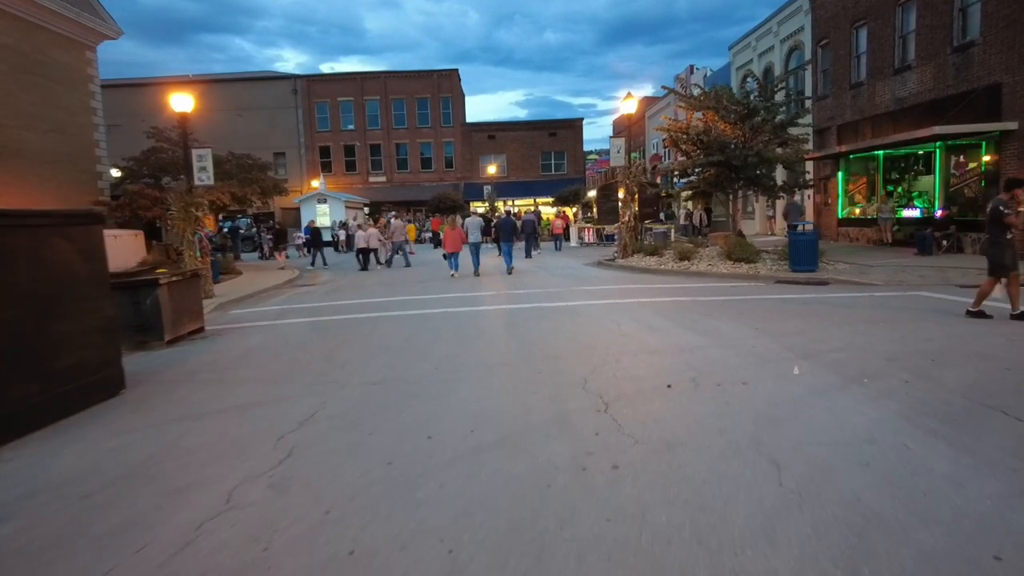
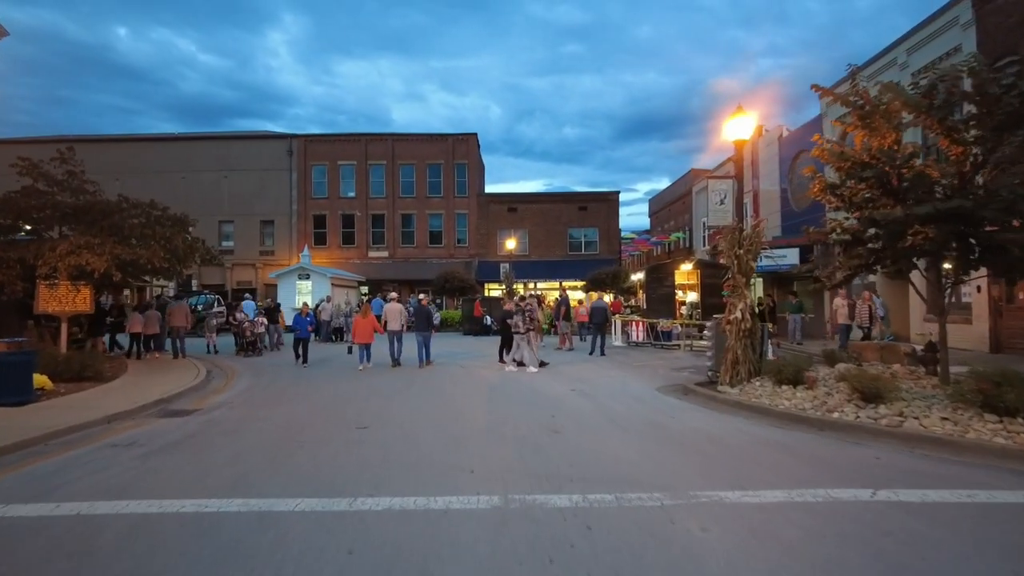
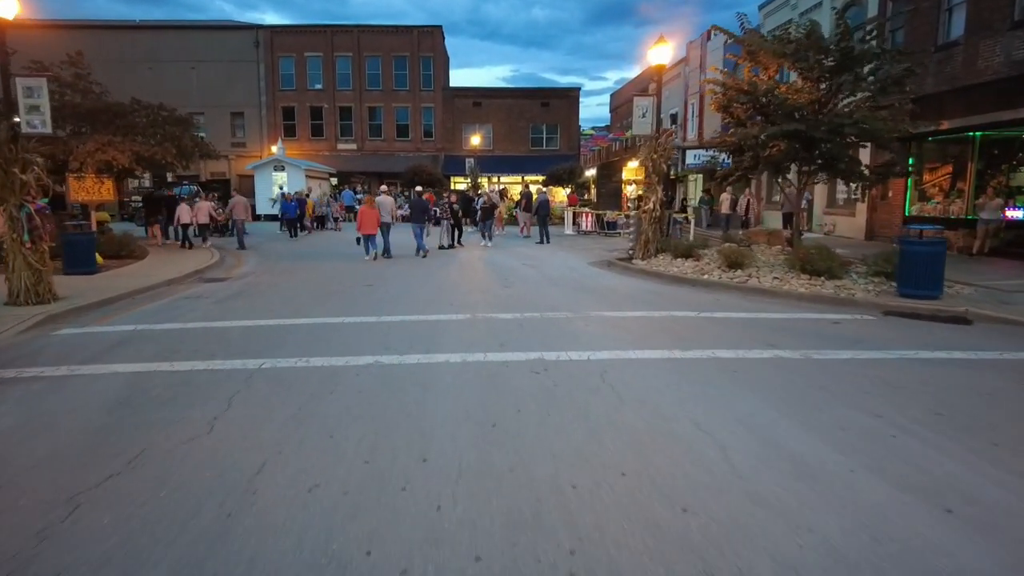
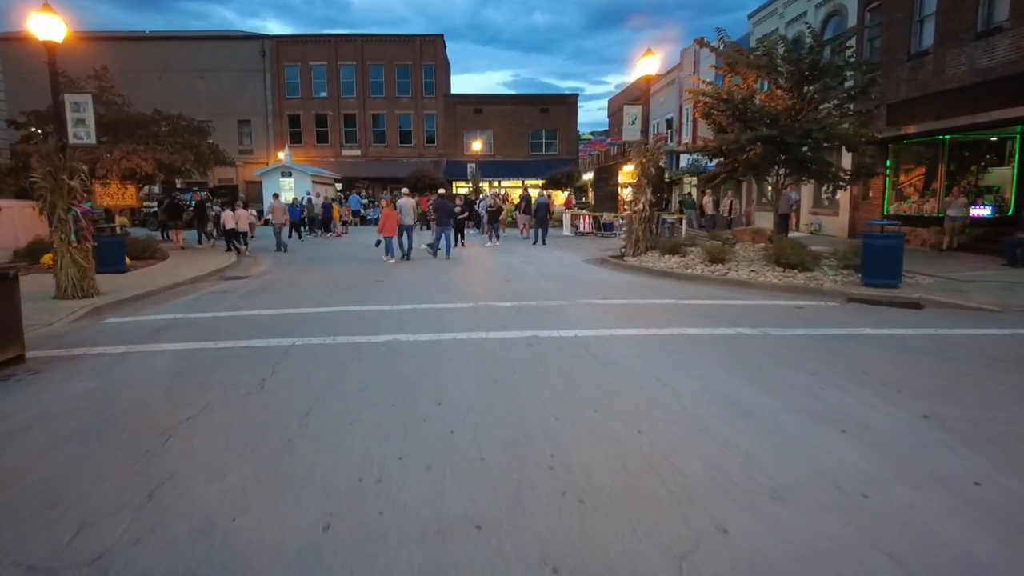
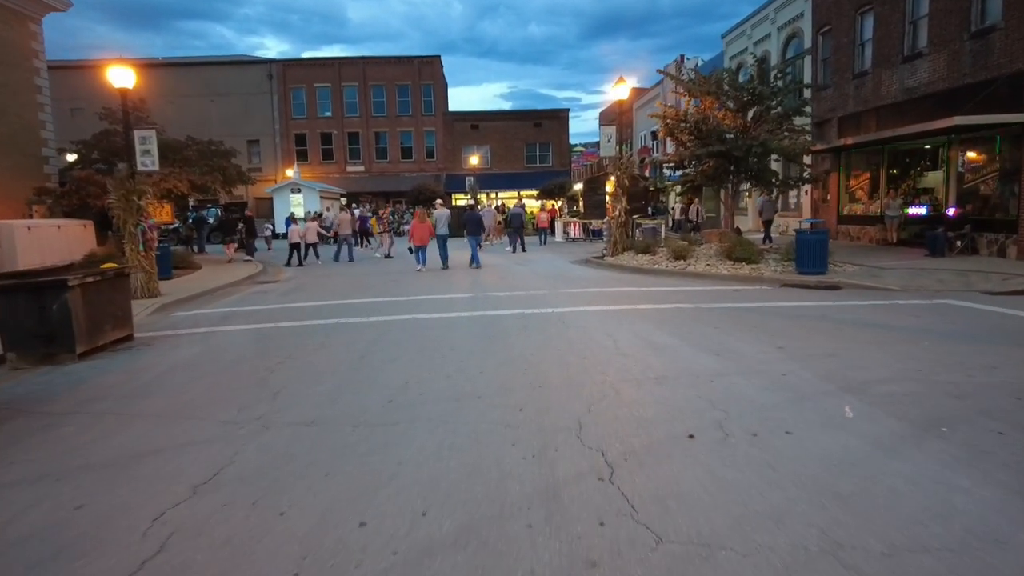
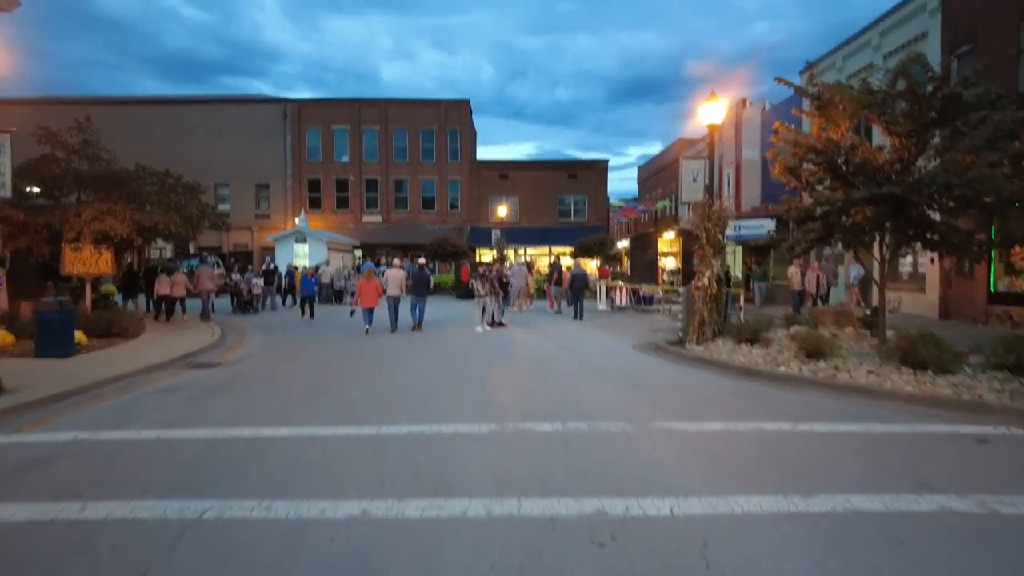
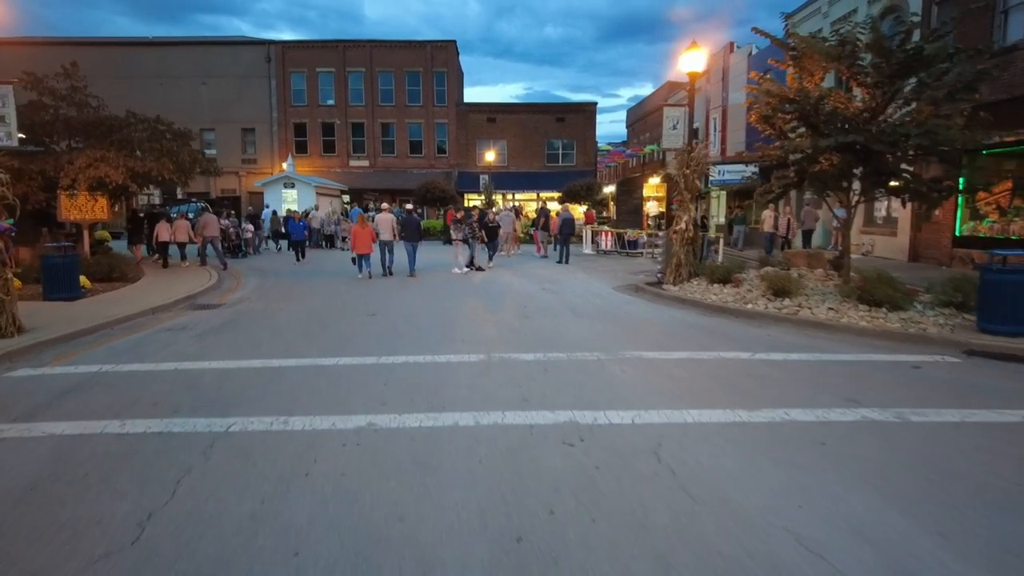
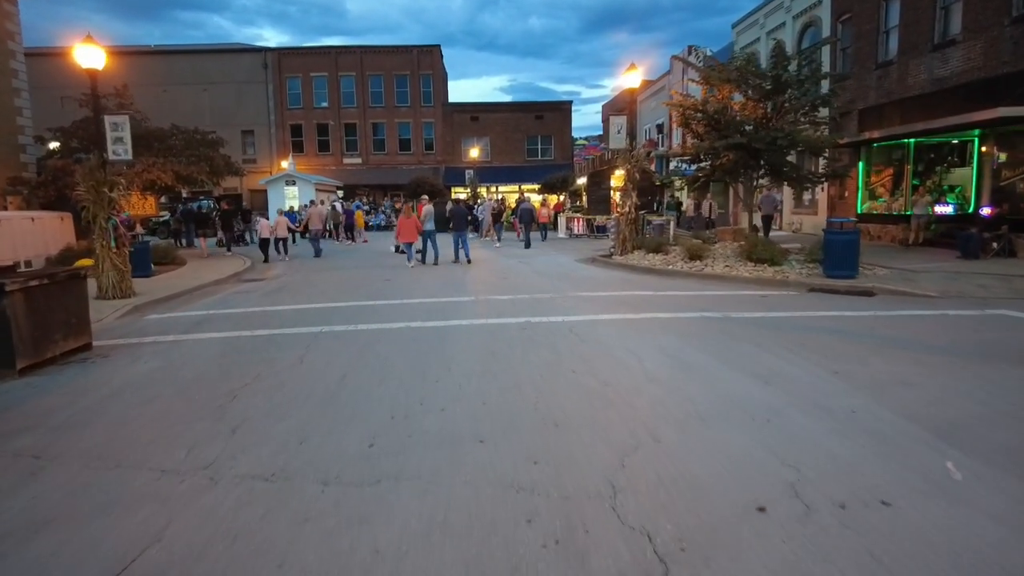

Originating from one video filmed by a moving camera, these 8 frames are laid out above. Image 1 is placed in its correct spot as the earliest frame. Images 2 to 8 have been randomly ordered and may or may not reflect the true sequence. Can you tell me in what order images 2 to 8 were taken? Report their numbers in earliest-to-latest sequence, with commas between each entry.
5, 8, 4, 3, 7, 6, 2
